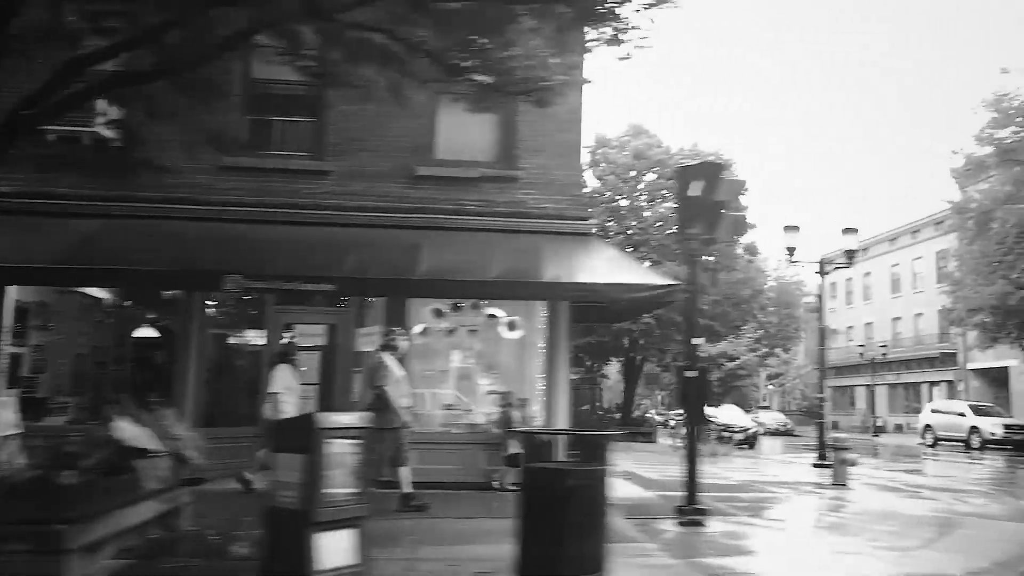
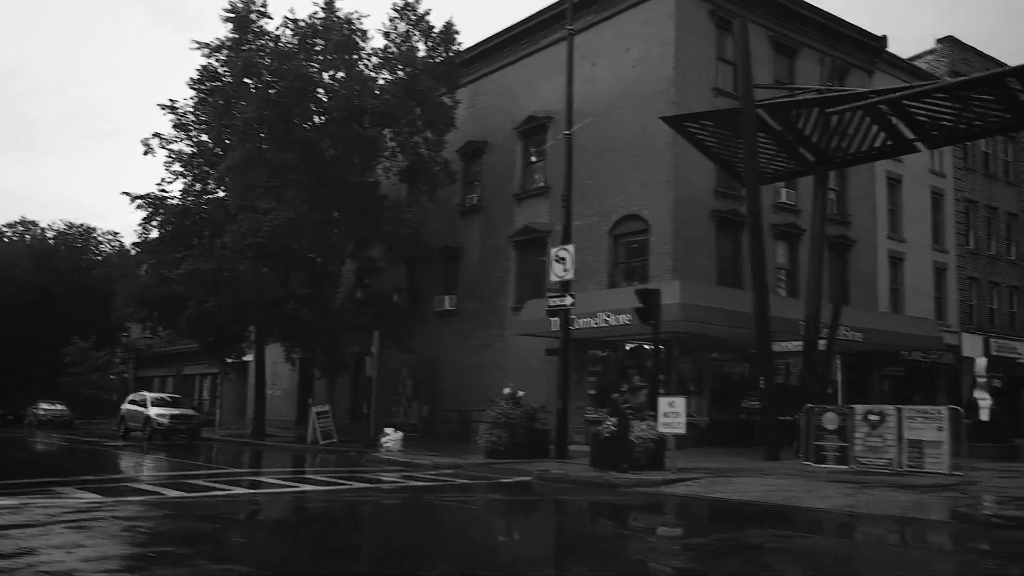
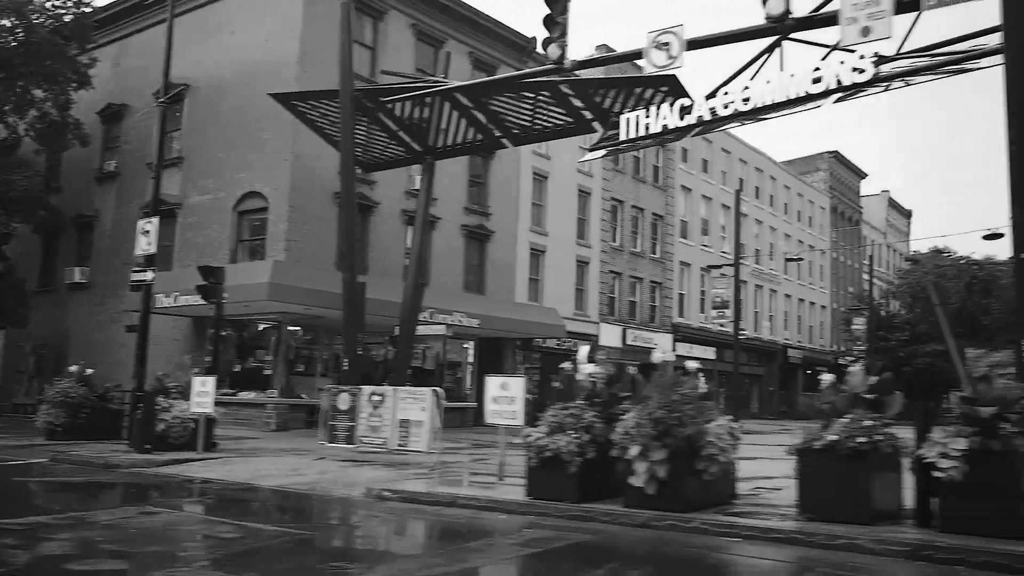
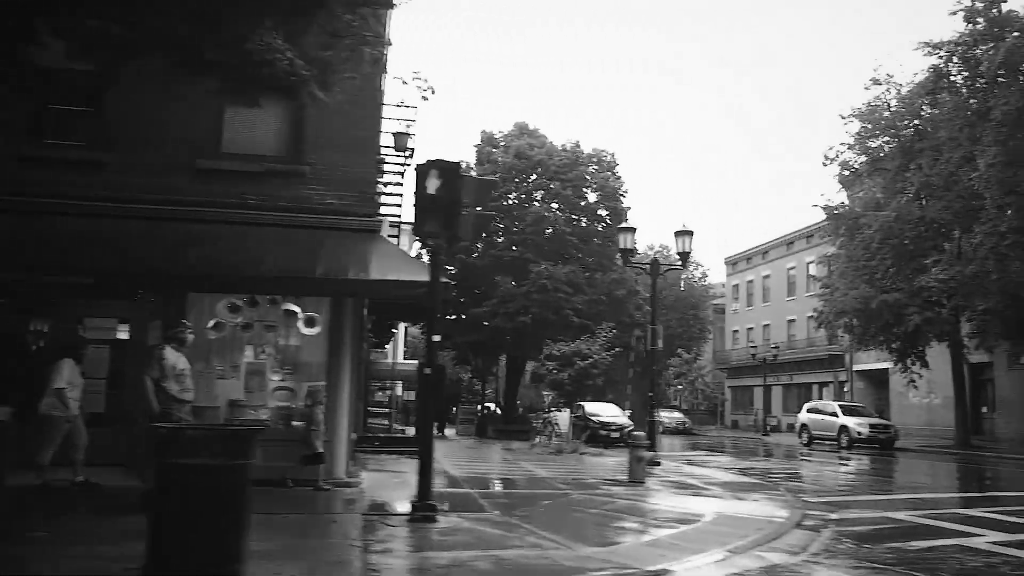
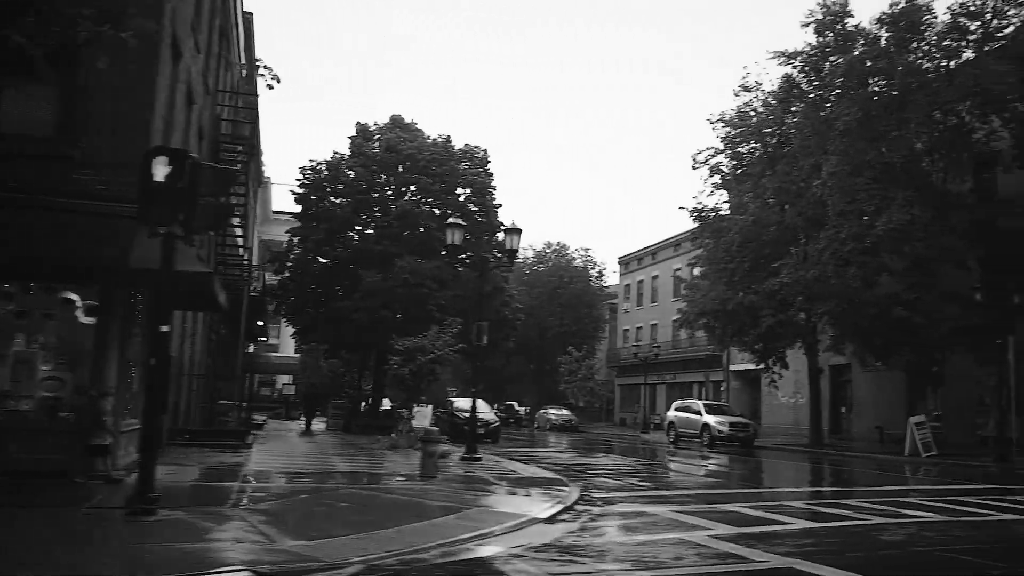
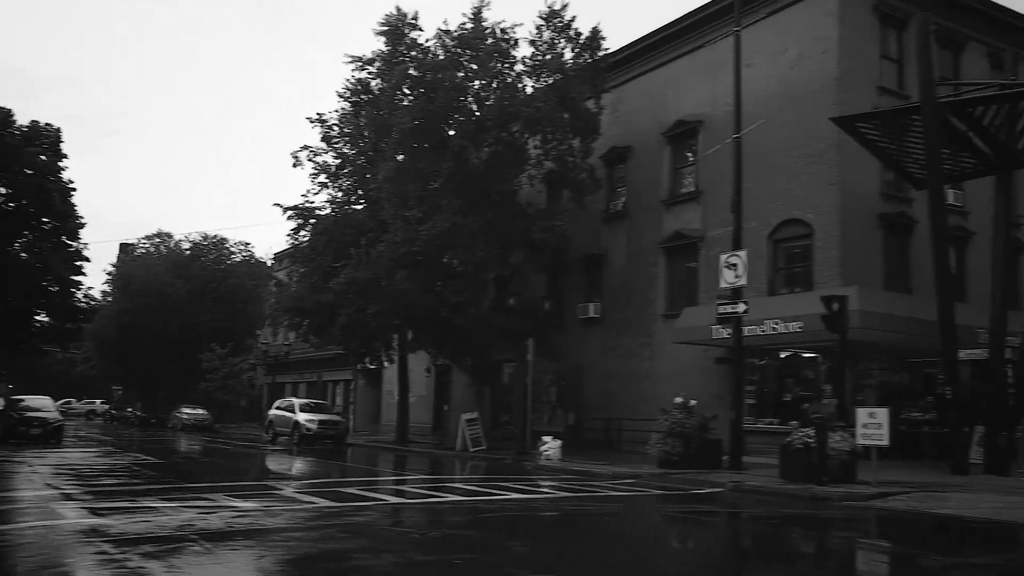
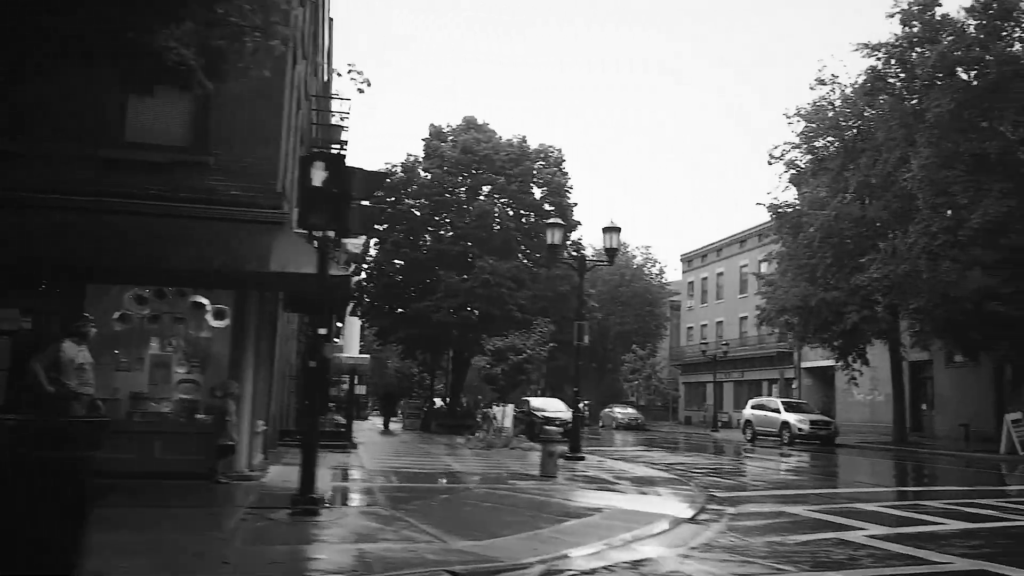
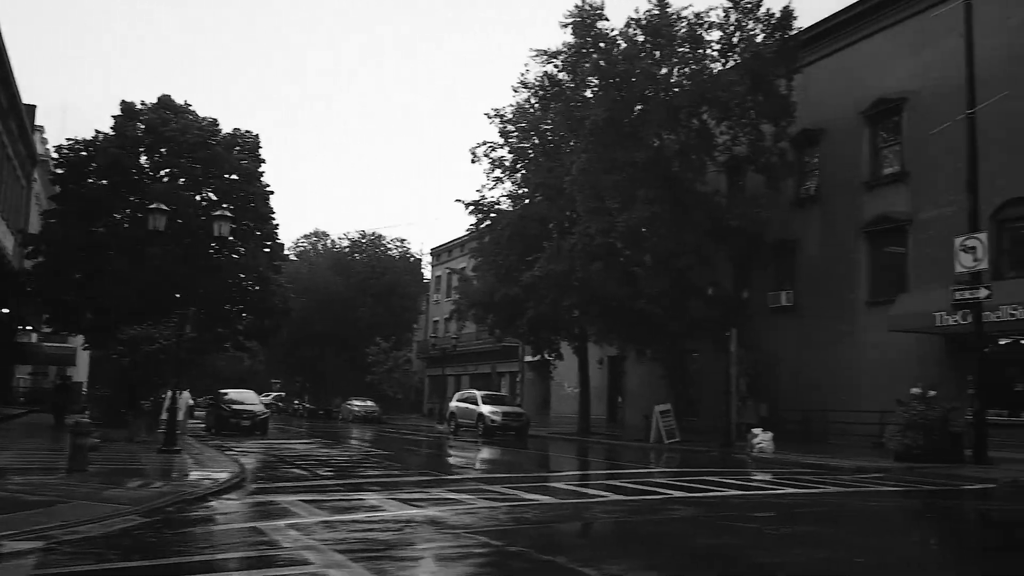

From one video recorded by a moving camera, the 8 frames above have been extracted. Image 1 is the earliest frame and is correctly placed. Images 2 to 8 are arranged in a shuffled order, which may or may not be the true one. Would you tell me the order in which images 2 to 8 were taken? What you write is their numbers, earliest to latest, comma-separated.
4, 7, 5, 8, 6, 2, 3
